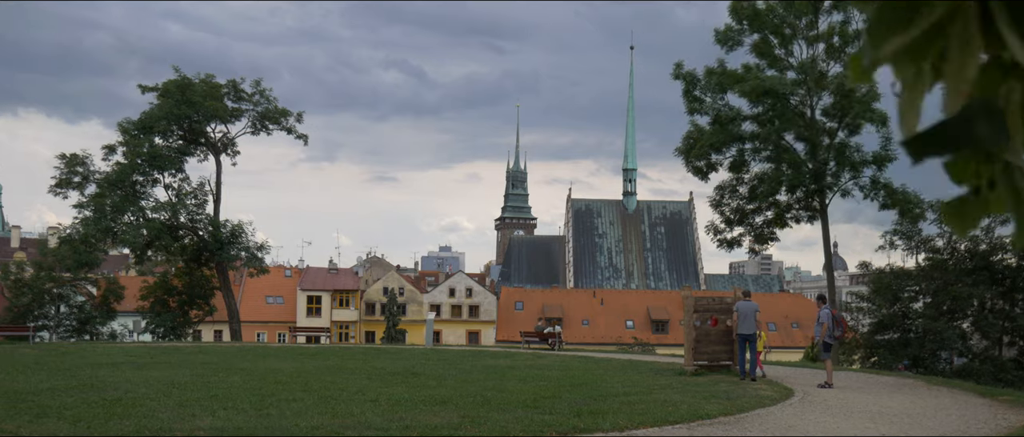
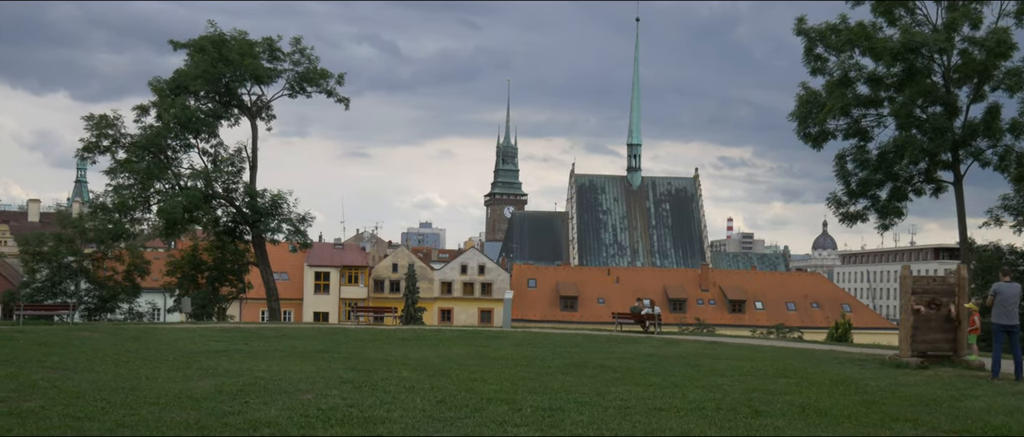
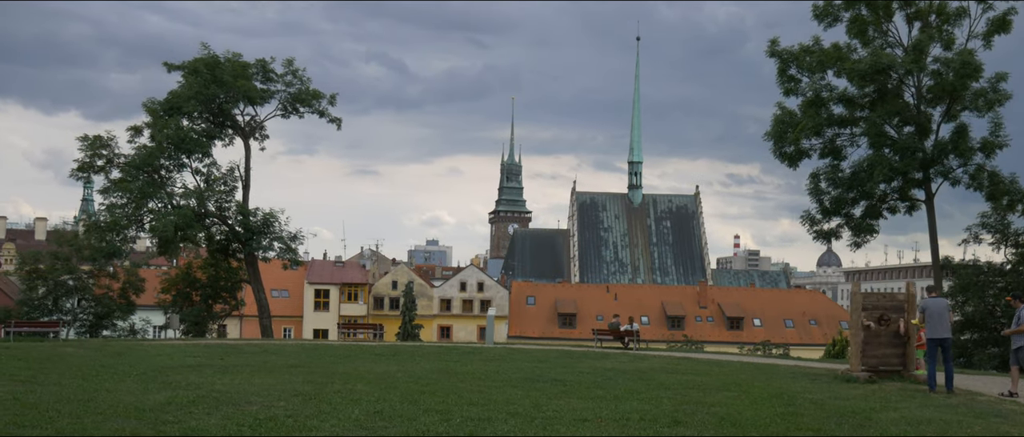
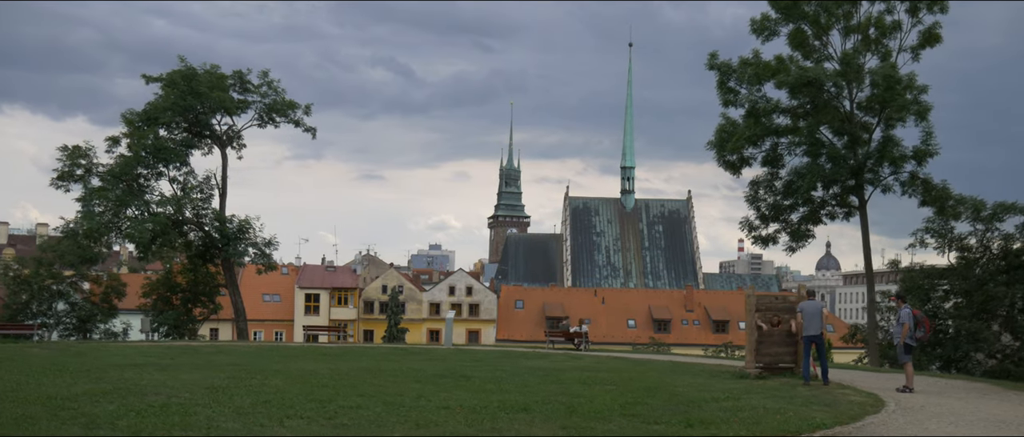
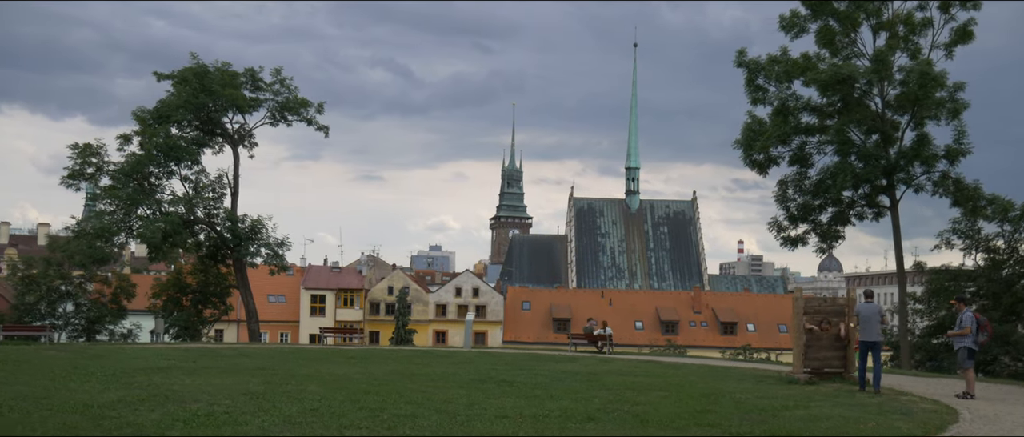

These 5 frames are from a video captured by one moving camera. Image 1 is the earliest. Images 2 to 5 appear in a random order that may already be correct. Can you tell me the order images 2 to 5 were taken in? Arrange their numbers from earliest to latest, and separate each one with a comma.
4, 5, 3, 2
